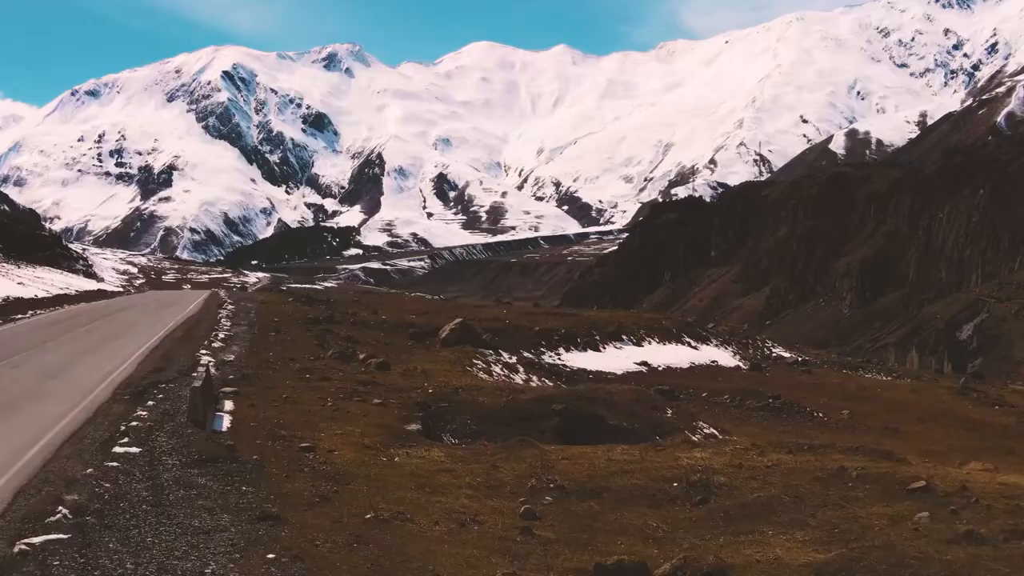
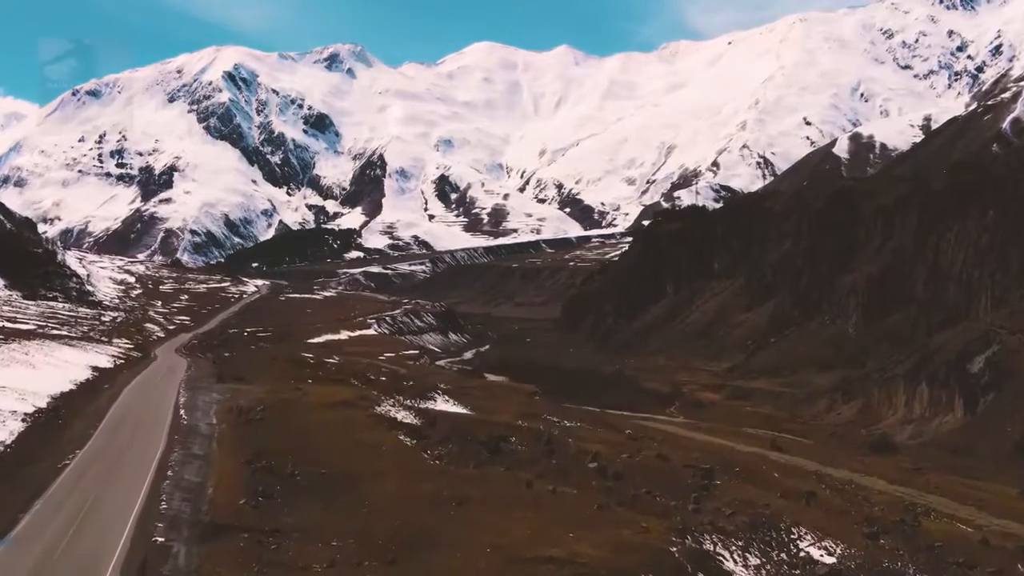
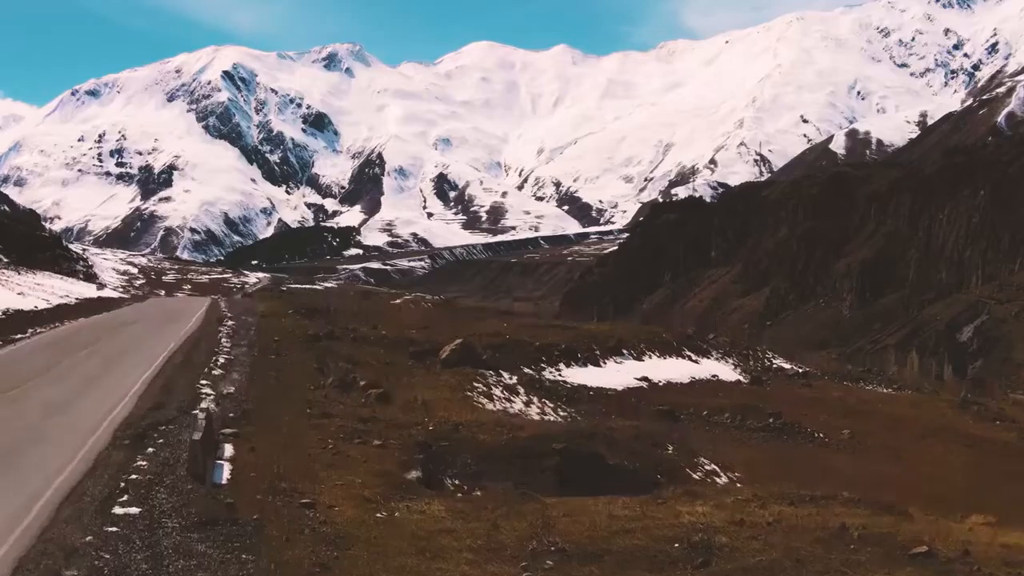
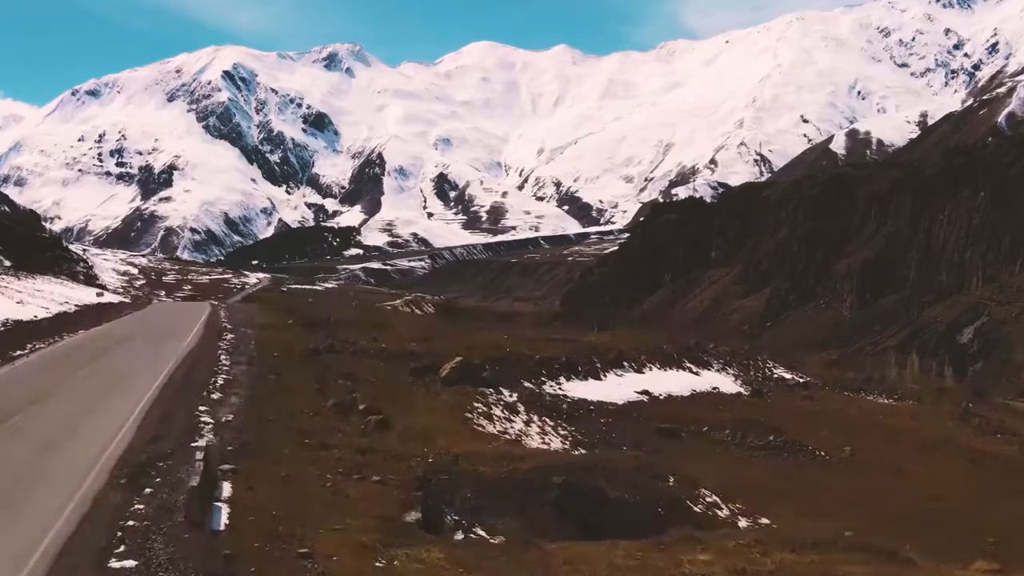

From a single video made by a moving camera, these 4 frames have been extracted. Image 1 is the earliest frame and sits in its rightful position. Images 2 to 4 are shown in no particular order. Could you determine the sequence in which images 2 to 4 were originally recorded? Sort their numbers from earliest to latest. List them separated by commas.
3, 4, 2
